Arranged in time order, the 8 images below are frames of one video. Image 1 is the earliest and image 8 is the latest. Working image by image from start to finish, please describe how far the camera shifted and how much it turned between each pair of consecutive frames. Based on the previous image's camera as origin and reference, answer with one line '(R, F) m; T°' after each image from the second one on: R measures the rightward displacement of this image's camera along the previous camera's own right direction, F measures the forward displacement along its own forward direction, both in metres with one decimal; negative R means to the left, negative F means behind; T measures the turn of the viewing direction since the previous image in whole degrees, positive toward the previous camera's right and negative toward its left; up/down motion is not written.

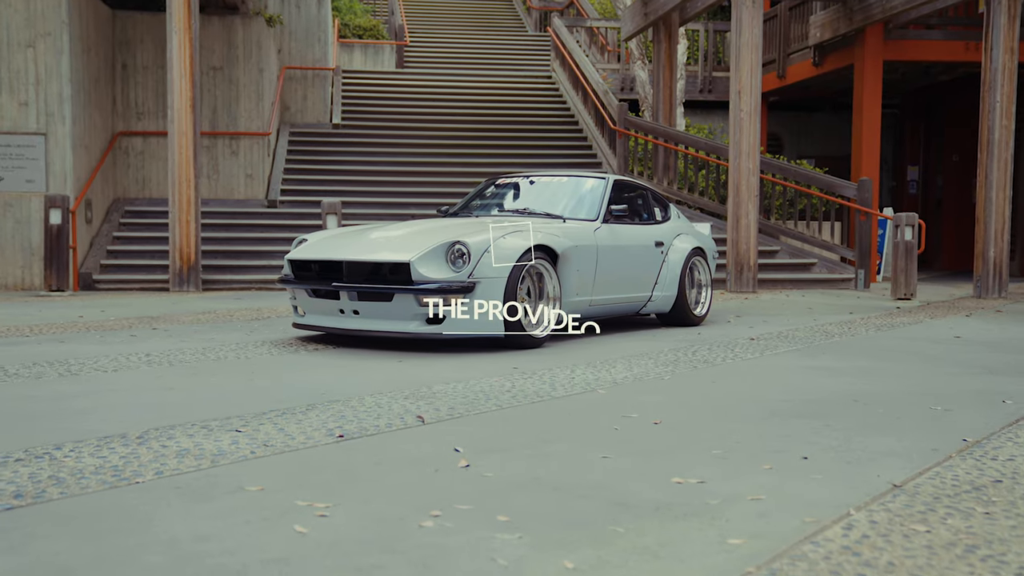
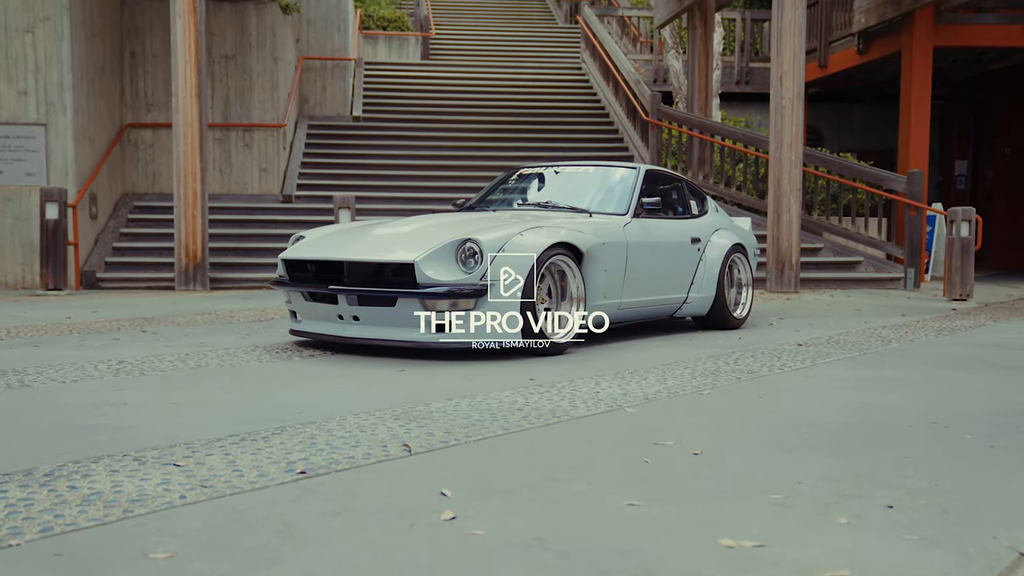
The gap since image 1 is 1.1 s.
(+0.1, +0.8) m; -2°
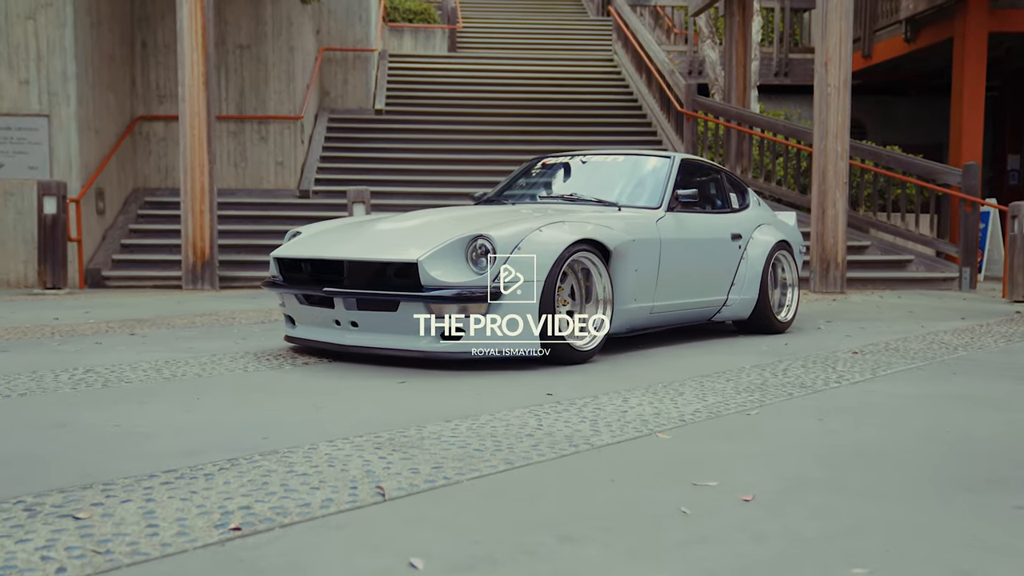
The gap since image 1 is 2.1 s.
(+0.1, +0.7) m; -2°
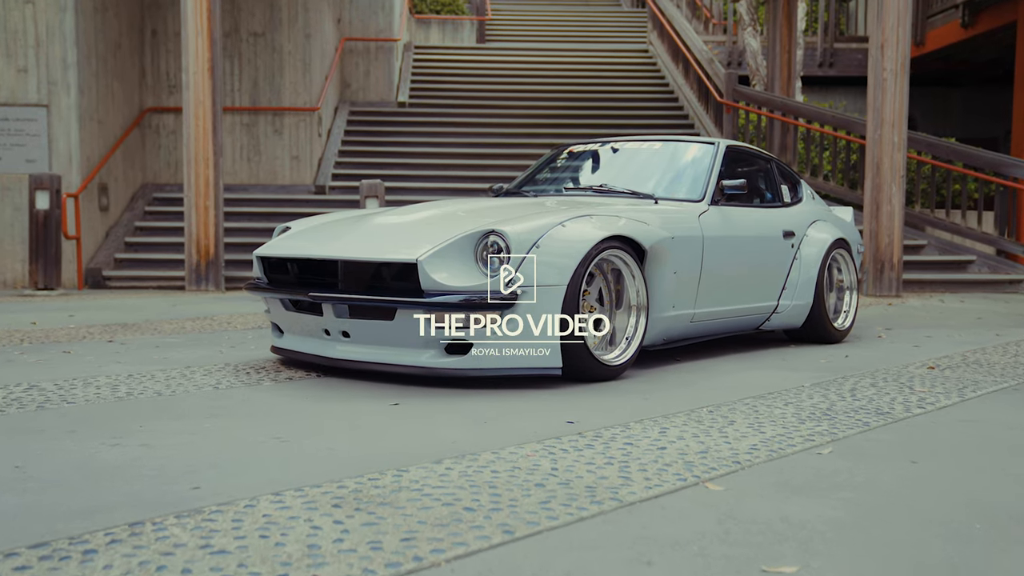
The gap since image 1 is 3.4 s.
(+0.1, +0.8) m; -2°
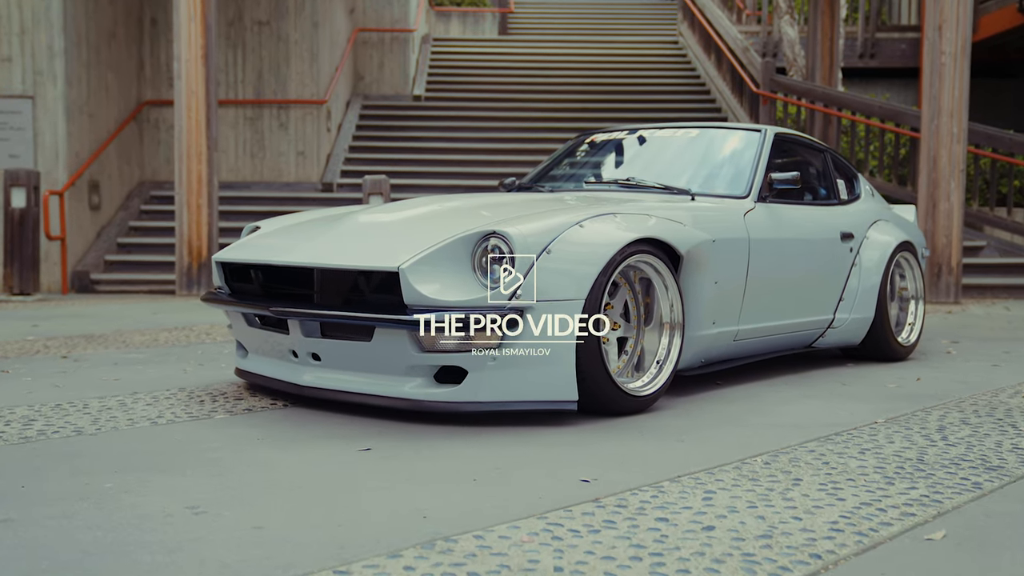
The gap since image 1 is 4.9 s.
(+0.1, +0.9) m; -2°
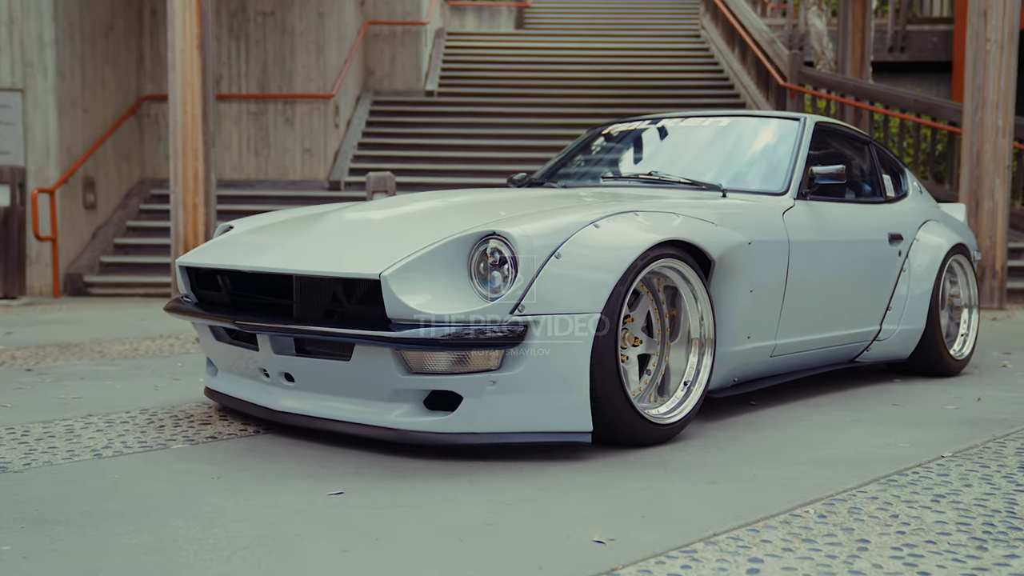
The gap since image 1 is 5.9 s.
(+0.1, +0.6) m; -1°
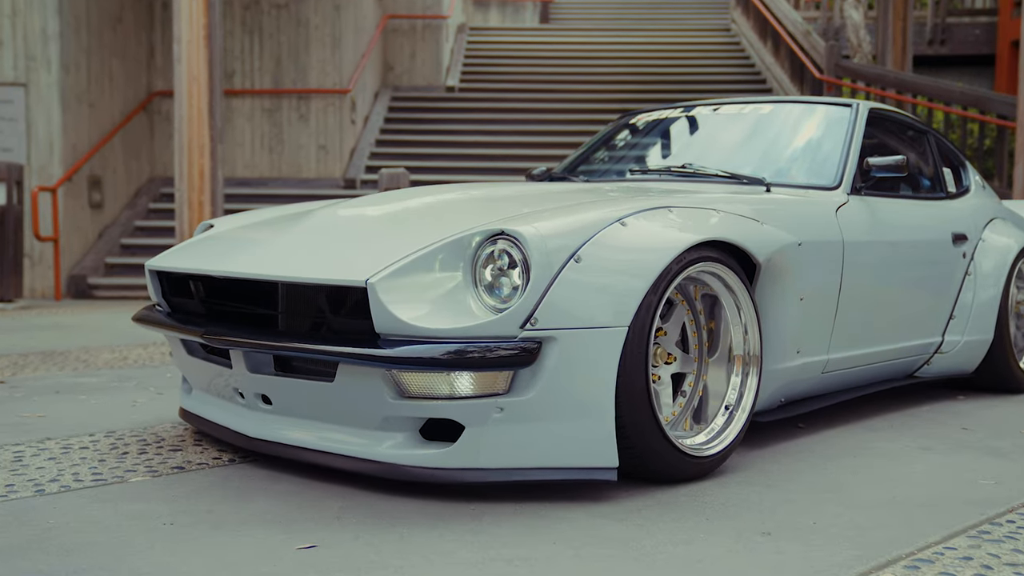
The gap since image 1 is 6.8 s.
(0.0, +0.5) m; -2°
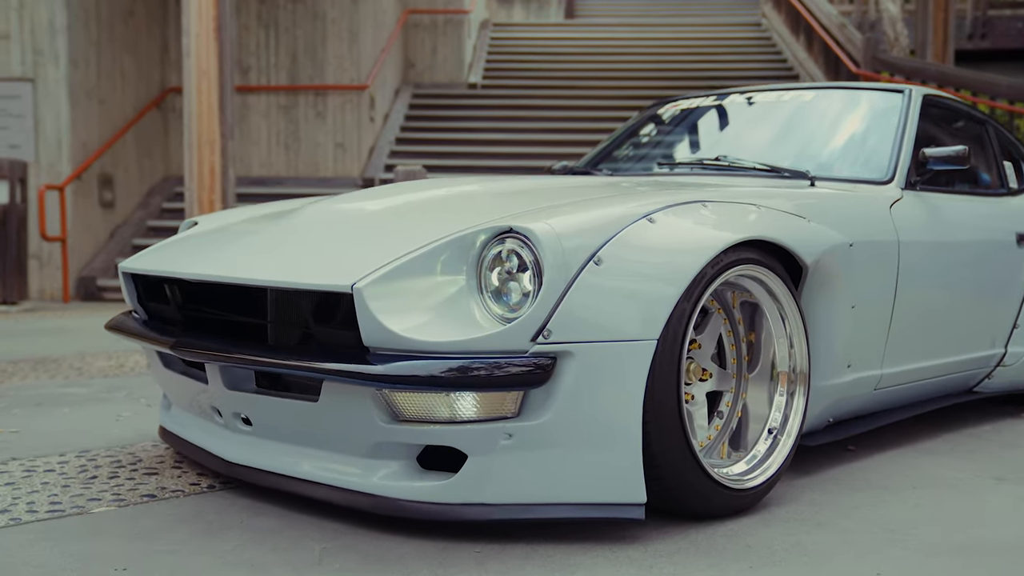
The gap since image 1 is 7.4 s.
(0.0, +0.4) m; -2°
